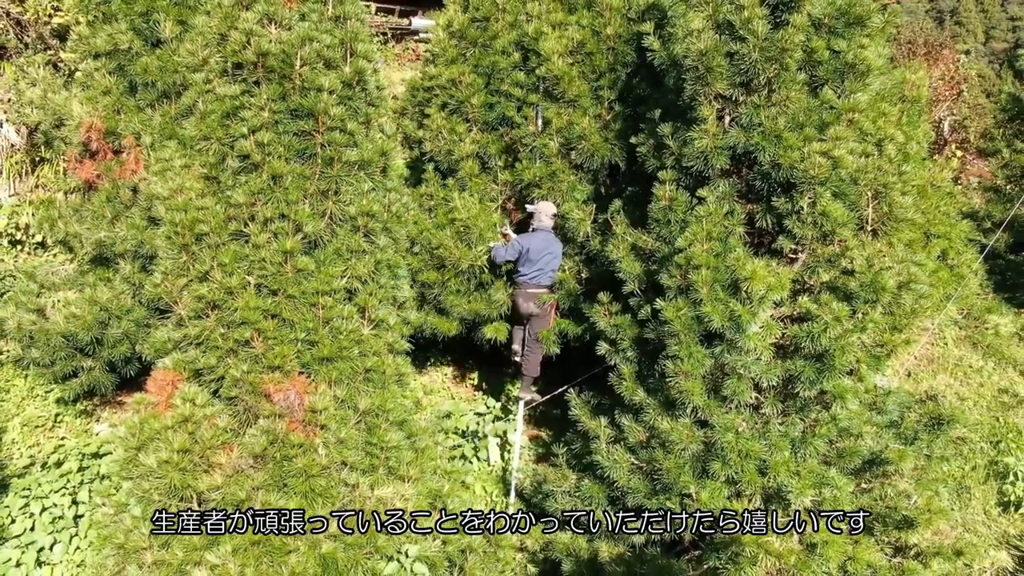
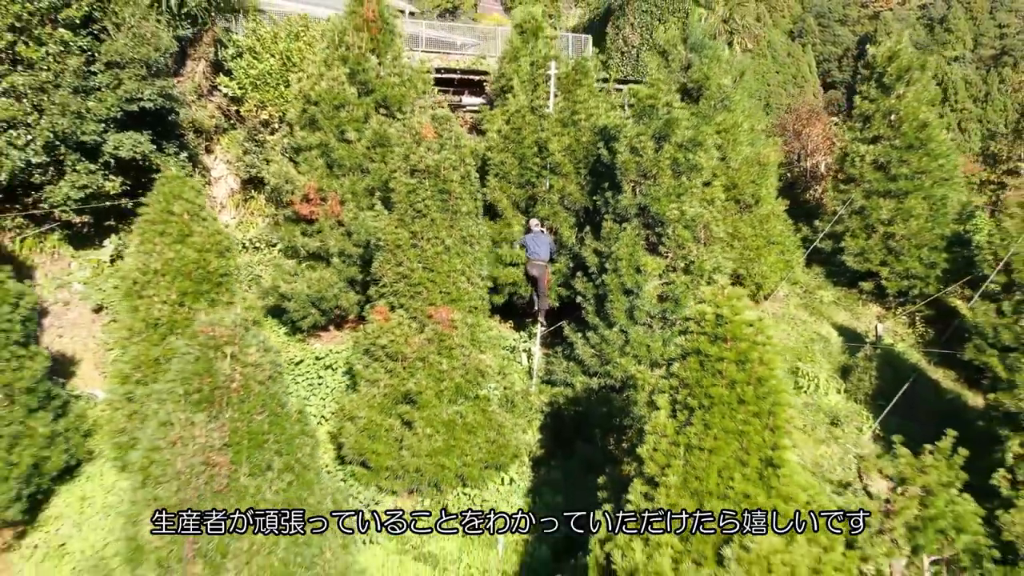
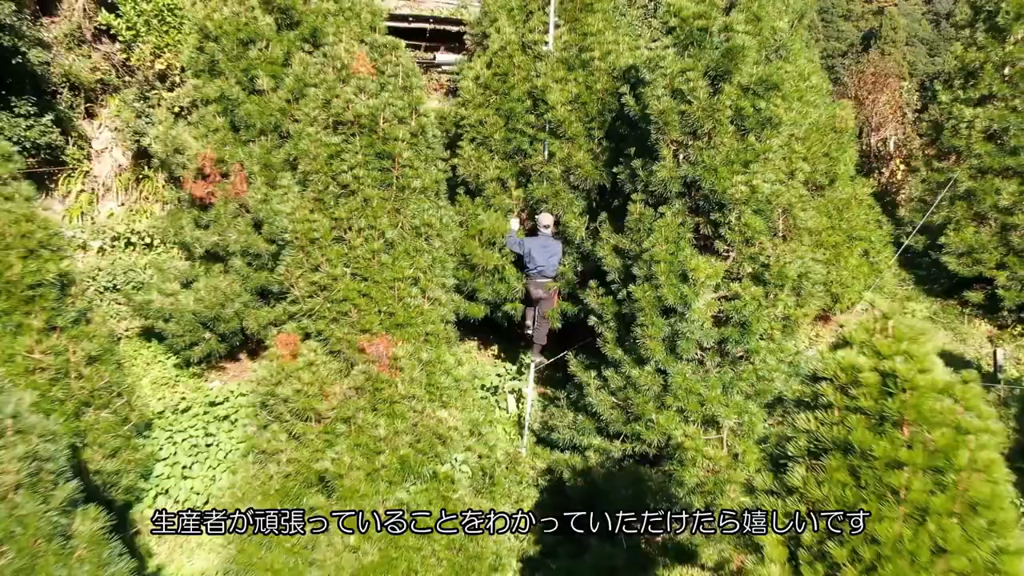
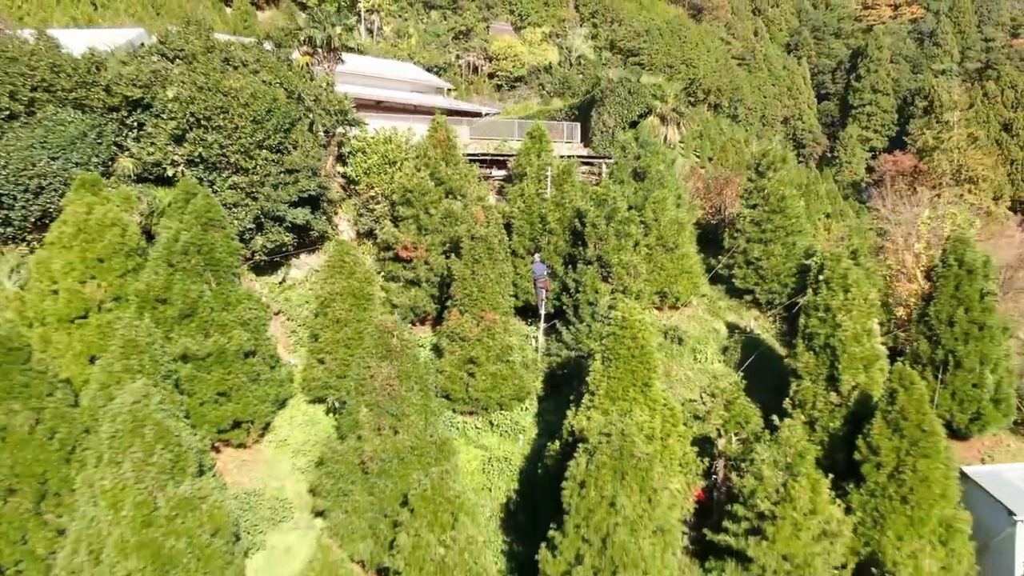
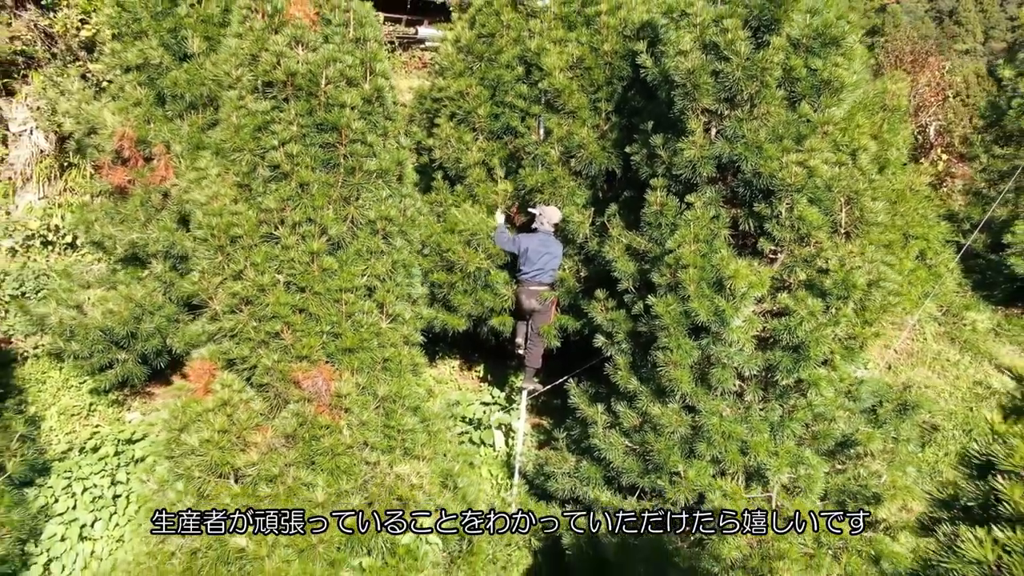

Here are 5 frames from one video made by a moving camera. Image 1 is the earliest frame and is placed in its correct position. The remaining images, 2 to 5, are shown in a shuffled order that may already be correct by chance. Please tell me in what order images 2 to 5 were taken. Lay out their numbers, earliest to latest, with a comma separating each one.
5, 3, 2, 4
